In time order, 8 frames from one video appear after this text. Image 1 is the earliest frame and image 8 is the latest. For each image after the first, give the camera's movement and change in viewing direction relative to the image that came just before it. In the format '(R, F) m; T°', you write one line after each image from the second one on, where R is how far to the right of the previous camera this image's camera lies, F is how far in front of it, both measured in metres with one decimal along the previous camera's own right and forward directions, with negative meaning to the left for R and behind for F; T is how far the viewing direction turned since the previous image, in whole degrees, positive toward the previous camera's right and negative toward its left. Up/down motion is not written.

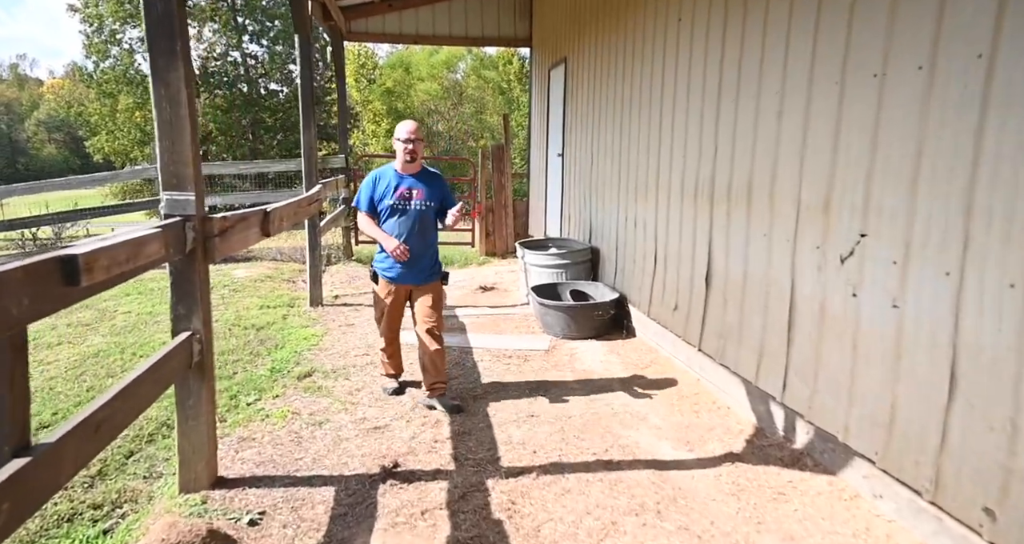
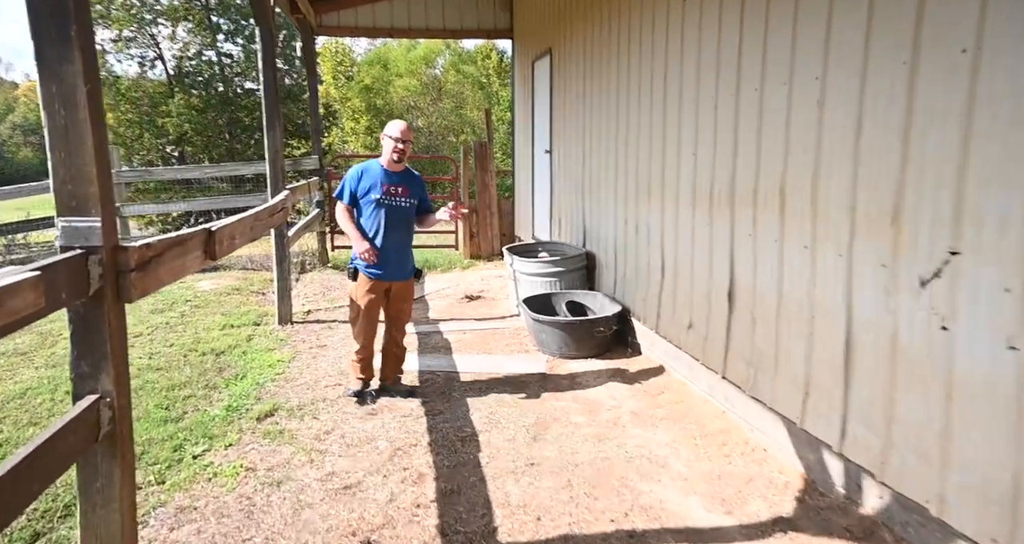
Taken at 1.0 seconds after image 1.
(0.0, +0.5) m; +1°
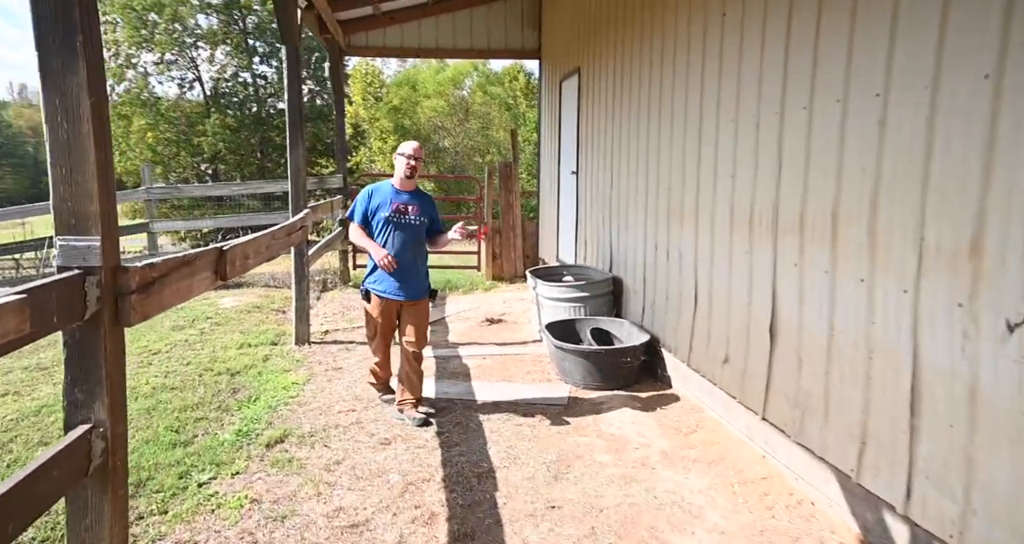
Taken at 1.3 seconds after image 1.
(0.0, +0.1) m; -2°
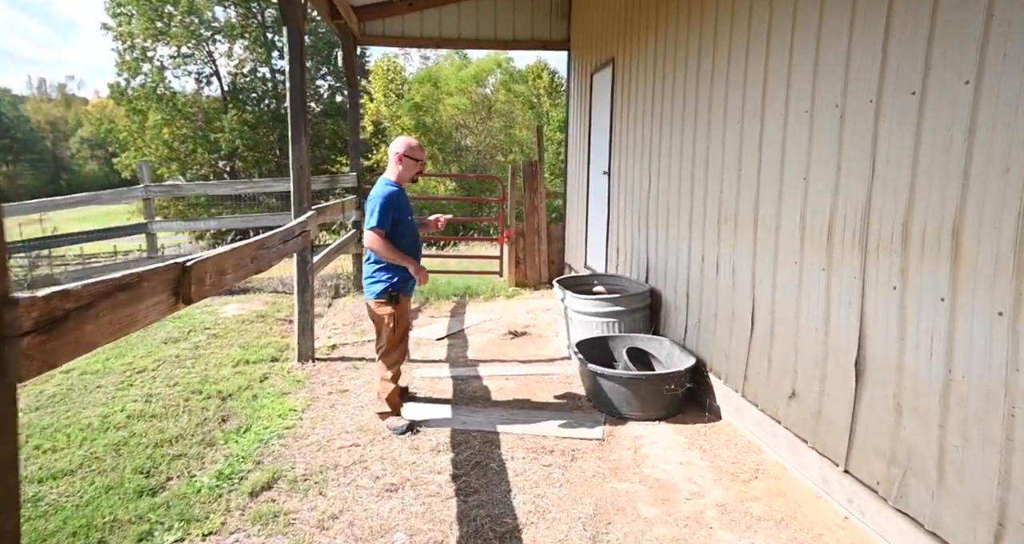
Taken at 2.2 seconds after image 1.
(0.0, +0.5) m; -2°
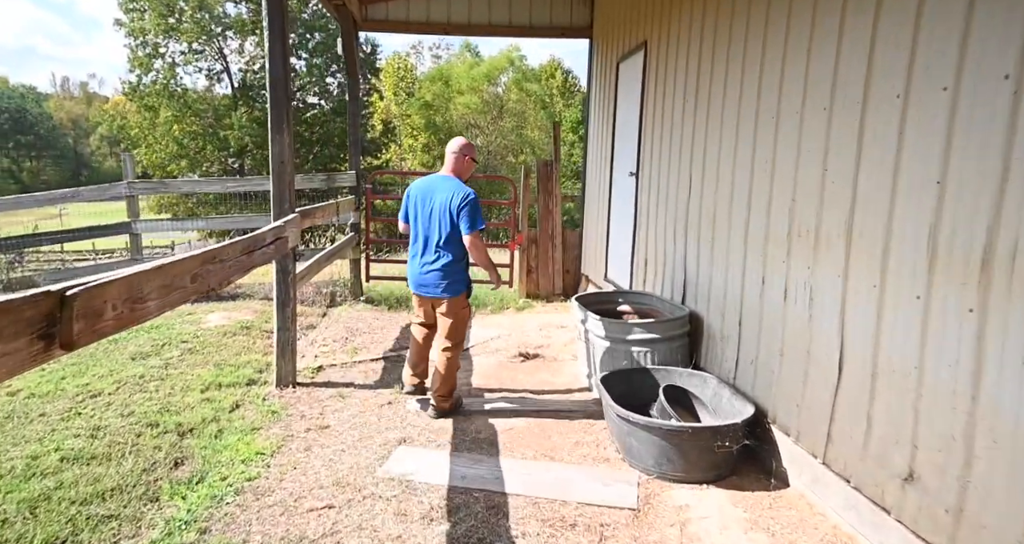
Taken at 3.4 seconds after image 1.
(0.0, +0.6) m; -1°
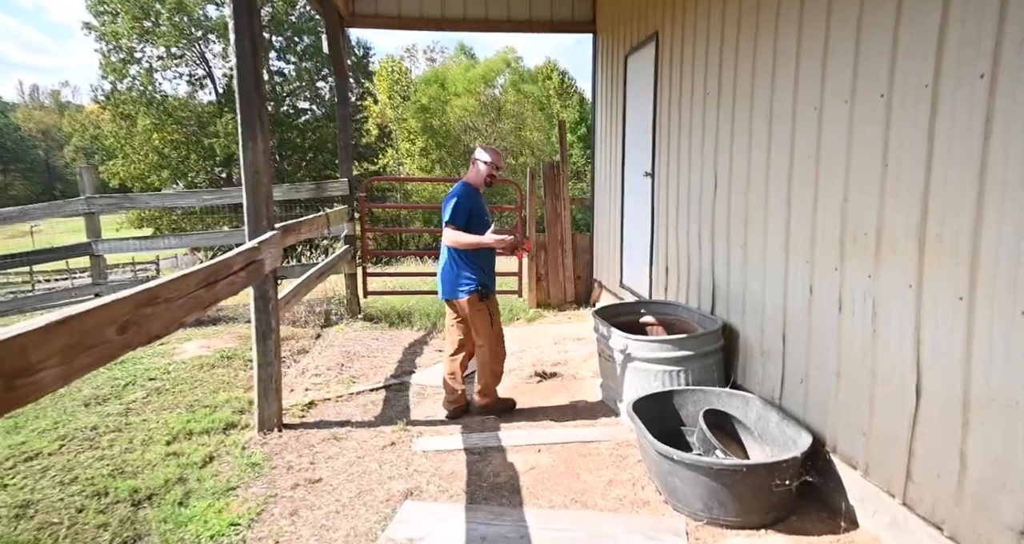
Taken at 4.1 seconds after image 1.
(-0.1, +0.5) m; 0°
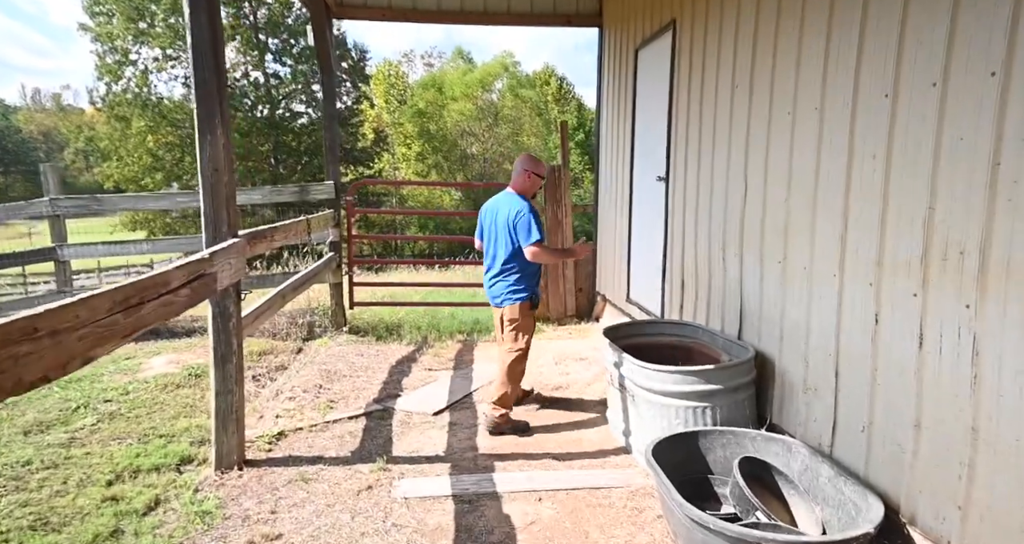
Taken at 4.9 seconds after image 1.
(0.0, +0.4) m; 0°
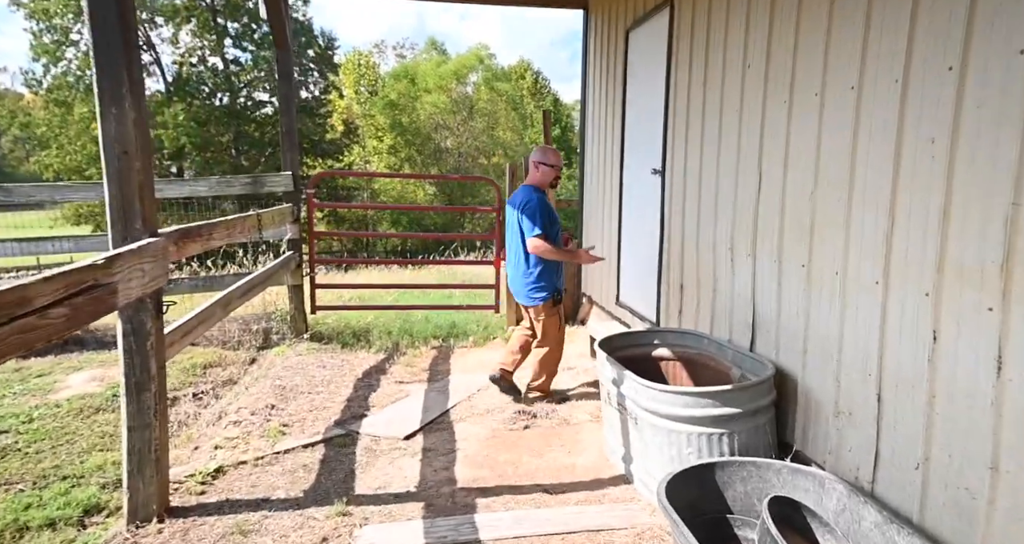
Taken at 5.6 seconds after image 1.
(0.0, +0.5) m; +2°
